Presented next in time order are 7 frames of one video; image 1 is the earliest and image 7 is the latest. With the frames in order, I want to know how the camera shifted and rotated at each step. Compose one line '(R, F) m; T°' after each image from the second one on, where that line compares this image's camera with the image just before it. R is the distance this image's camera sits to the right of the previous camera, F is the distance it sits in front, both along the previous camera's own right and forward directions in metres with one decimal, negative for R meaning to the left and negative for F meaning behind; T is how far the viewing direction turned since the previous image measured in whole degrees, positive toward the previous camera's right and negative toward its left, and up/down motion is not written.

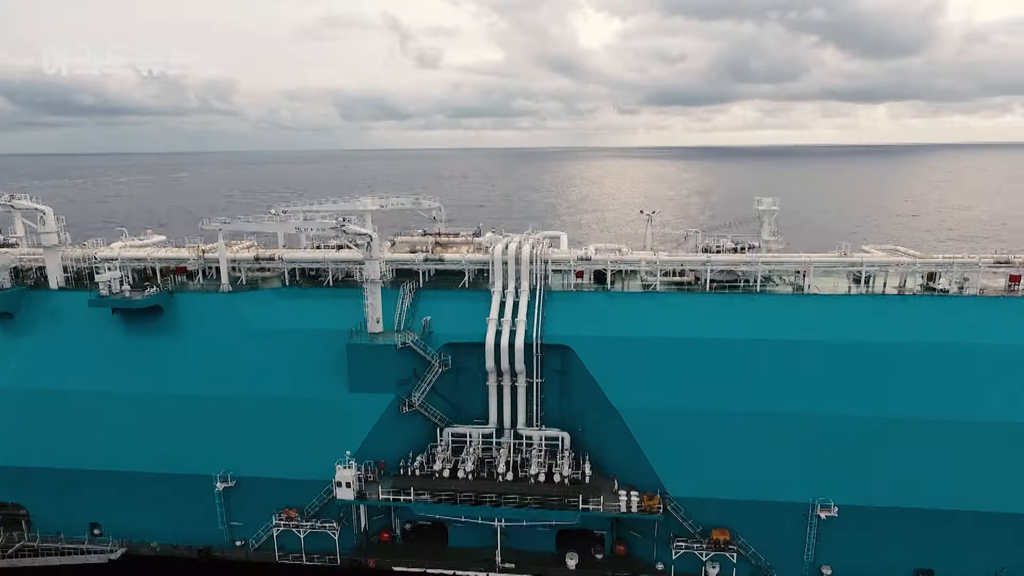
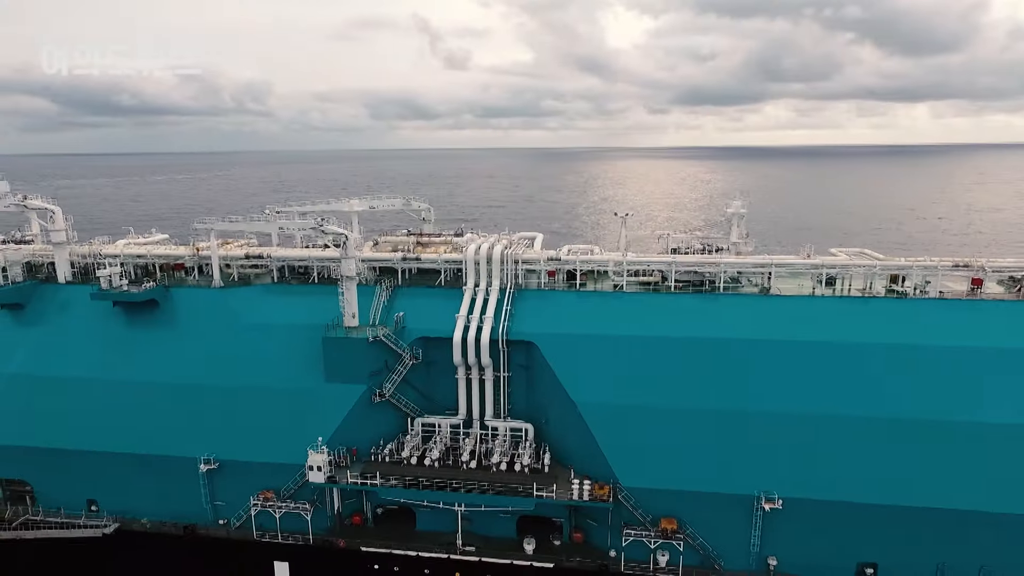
(+2.0, -1.0) m; -2°
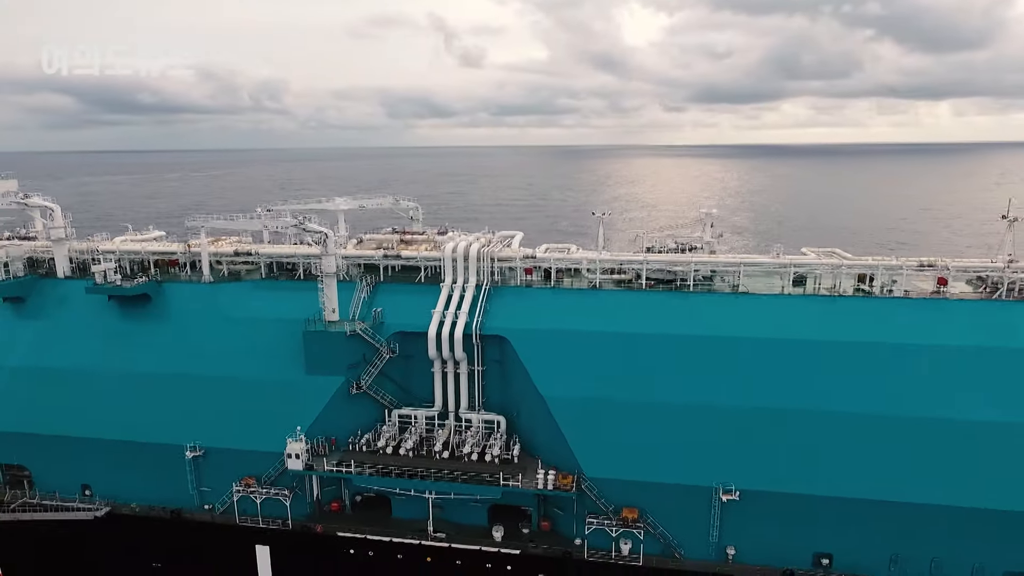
(+1.4, -0.7) m; -1°
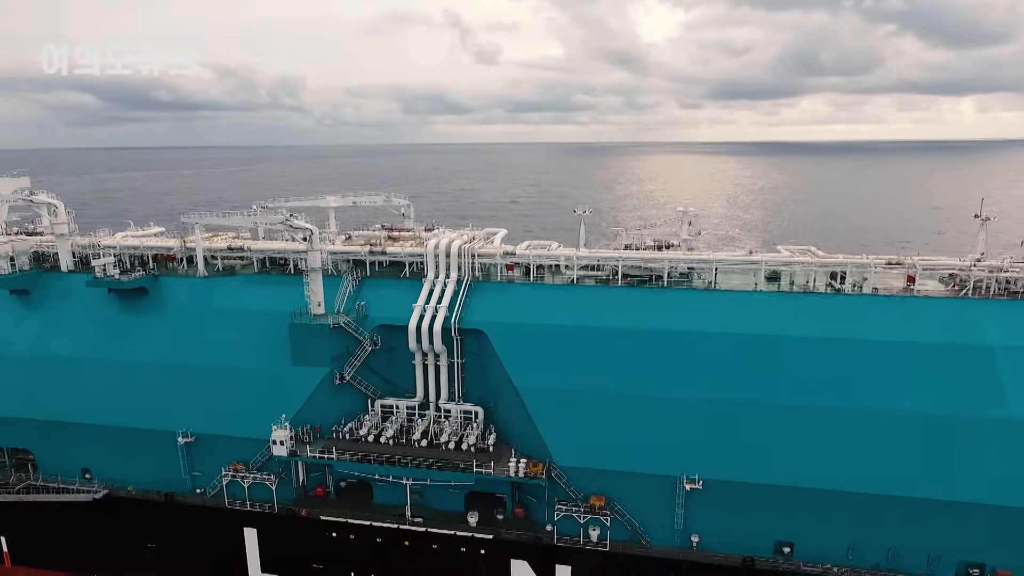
(+1.3, -0.8) m; -1°
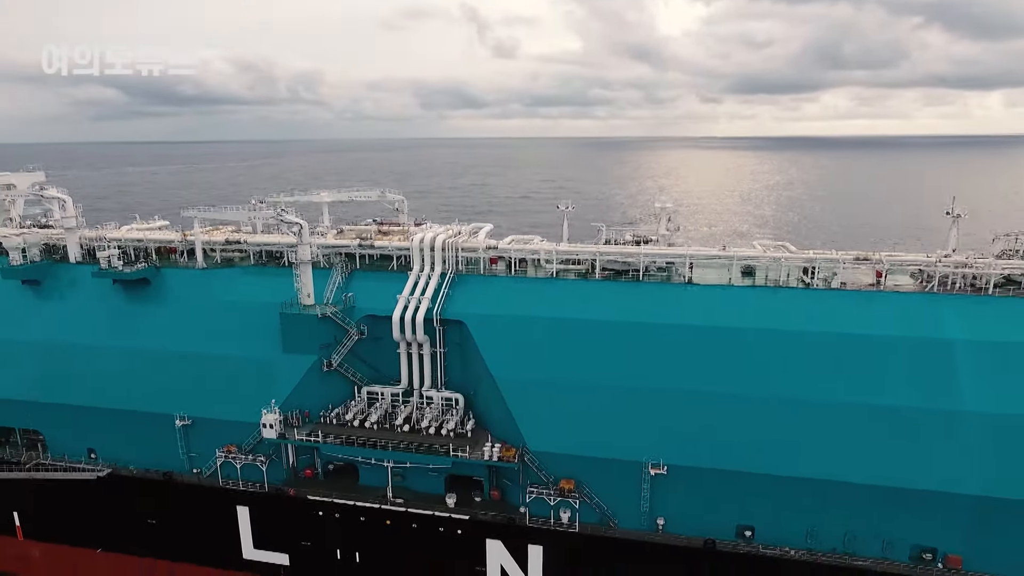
(+1.4, -1.0) m; -1°
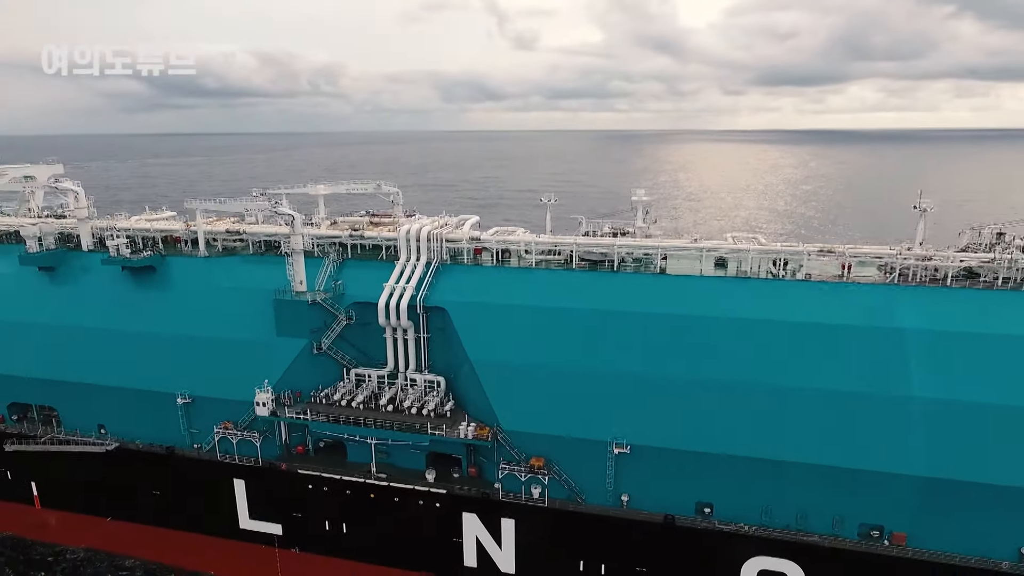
(+1.6, -1.3) m; -2°
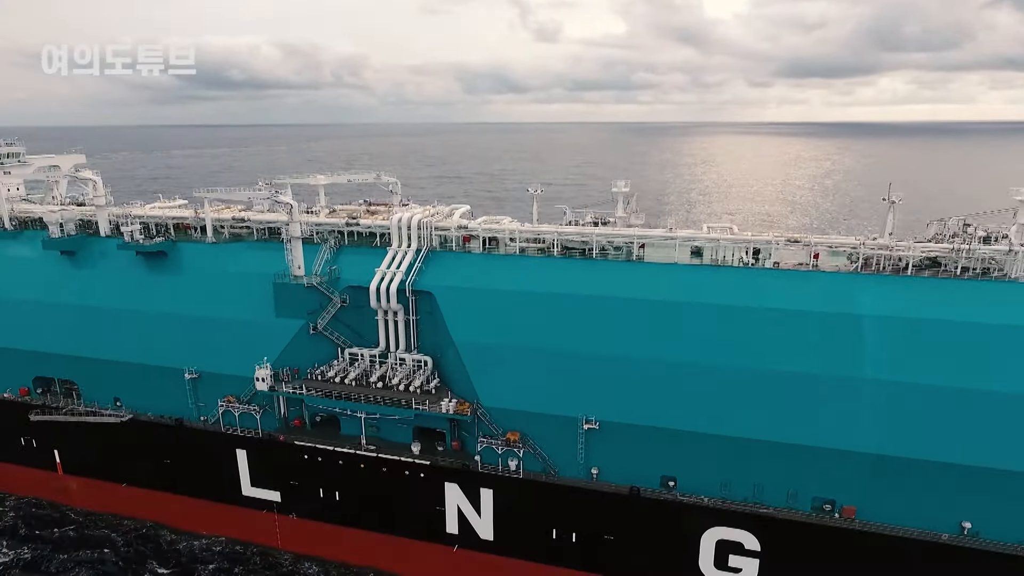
(+1.6, -1.5) m; -2°
